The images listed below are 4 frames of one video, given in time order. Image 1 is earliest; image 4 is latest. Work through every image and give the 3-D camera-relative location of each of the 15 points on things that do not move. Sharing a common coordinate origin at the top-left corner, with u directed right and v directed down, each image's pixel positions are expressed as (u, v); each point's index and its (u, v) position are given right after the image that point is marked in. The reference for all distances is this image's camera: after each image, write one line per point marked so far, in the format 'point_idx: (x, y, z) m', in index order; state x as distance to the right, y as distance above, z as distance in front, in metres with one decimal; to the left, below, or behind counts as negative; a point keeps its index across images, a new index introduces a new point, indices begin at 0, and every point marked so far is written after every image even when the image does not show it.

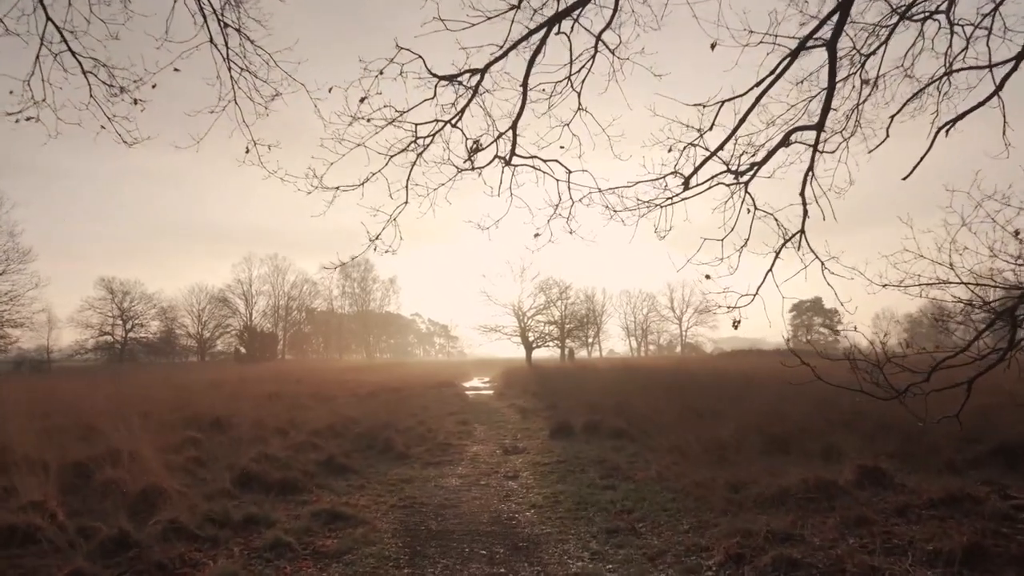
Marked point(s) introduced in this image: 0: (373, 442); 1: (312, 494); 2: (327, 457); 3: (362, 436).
0: (-3.2, -3.5, +13.7) m
1: (-3.1, -3.2, +9.1) m
2: (-3.6, -3.3, +11.5) m
3: (-3.6, -3.6, +14.4) m
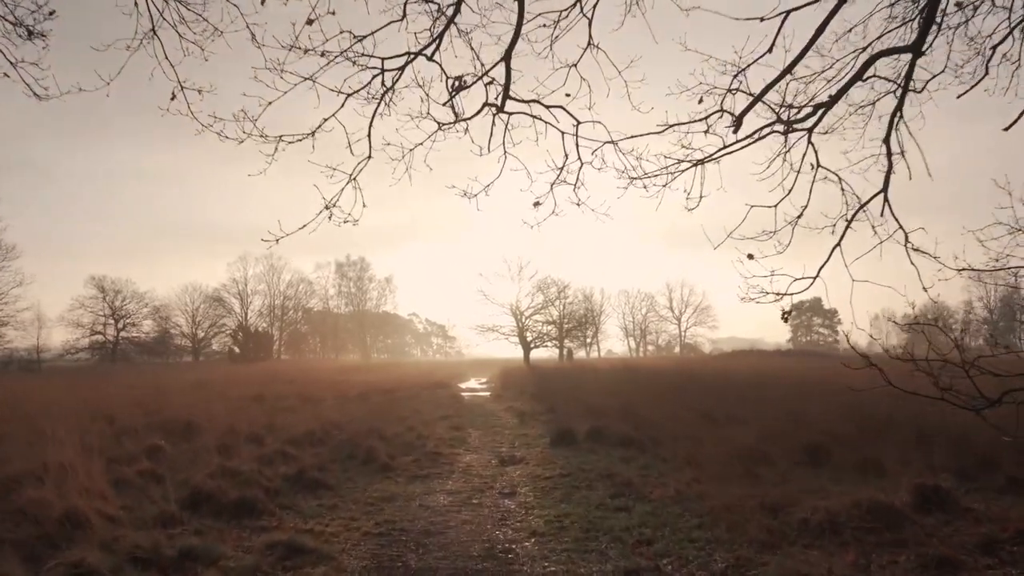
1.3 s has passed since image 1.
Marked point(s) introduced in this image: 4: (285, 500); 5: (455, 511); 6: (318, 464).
0: (-3.2, -3.4, +12.3) m
1: (-3.1, -3.0, +7.8) m
2: (-3.6, -3.1, +10.1) m
3: (-3.7, -3.4, +13.0) m
4: (-3.3, -3.0, +8.6) m
5: (-0.8, -3.2, +8.6) m
6: (-3.6, -3.3, +11.1) m
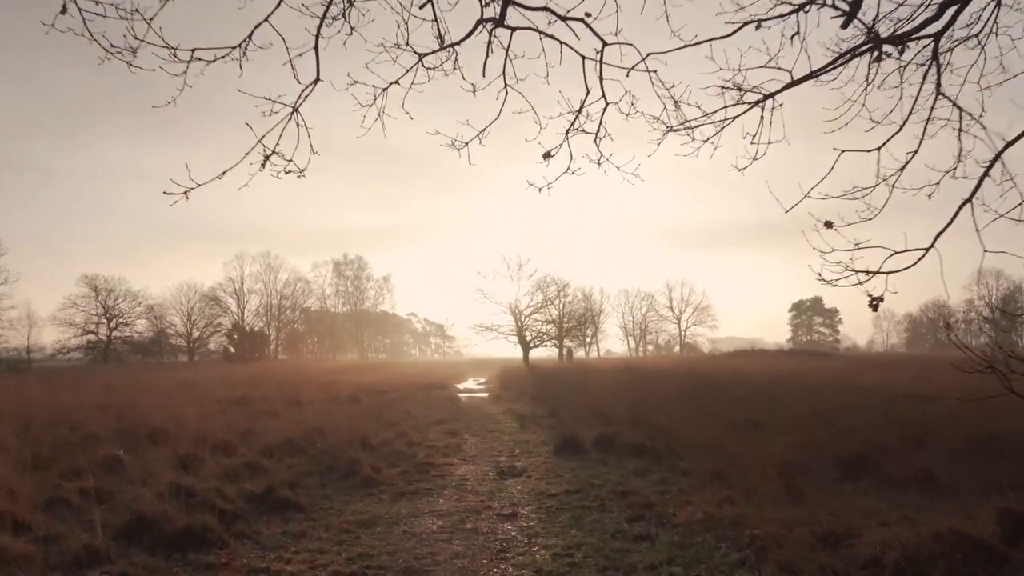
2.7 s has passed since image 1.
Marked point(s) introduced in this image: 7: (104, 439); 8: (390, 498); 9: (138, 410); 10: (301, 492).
0: (-3.2, -3.2, +11.0) m
1: (-3.1, -2.8, +6.4) m
2: (-3.6, -2.9, +8.8) m
3: (-3.7, -3.2, +11.7) m
4: (-3.3, -2.9, +7.2) m
5: (-0.8, -3.1, +7.3) m
6: (-3.6, -3.1, +9.7) m
7: (-8.9, -3.3, +12.9) m
8: (-1.9, -3.2, +9.2) m
9: (-11.2, -3.6, +17.7) m
10: (-3.2, -3.1, +9.0) m
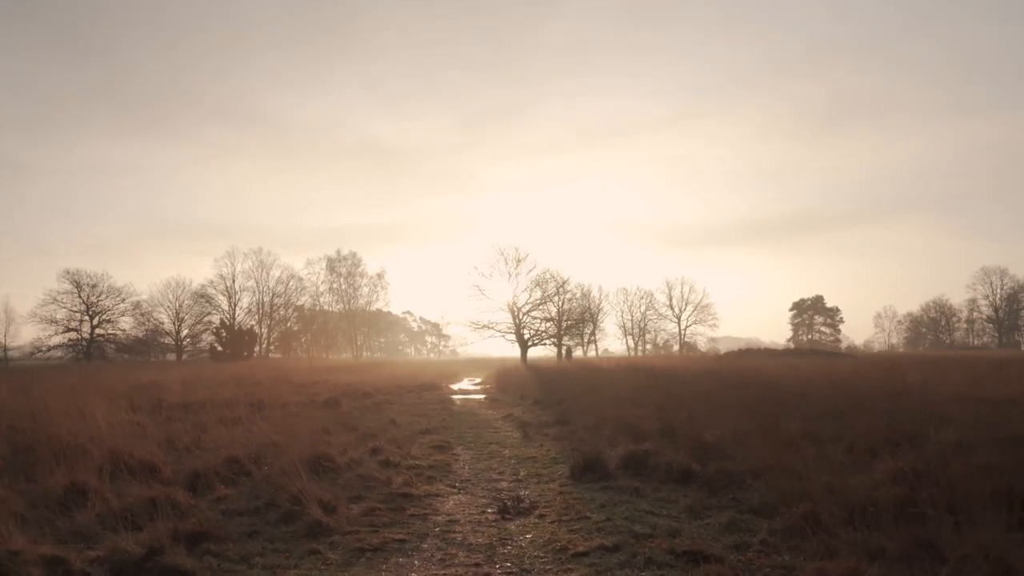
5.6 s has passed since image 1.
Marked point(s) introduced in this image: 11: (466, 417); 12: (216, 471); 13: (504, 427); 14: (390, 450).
0: (-3.2, -2.8, +8.0) m
1: (-3.0, -2.4, +3.5) m
2: (-3.5, -2.5, +5.8) m
3: (-3.6, -2.8, +8.7) m
4: (-3.1, -2.5, +4.2) m
5: (-0.7, -2.7, +4.3) m
6: (-3.5, -2.7, +6.7) m
7: (-8.8, -2.9, +9.9) m
8: (-1.8, -2.8, +6.2) m
9: (-11.2, -3.2, +14.7) m
10: (-3.1, -2.7, +6.0) m
11: (-1.5, -4.2, +19.4) m
12: (-4.7, -2.9, +9.4) m
13: (-0.2, -3.9, +16.8) m
14: (-2.5, -3.2, +11.7) m
